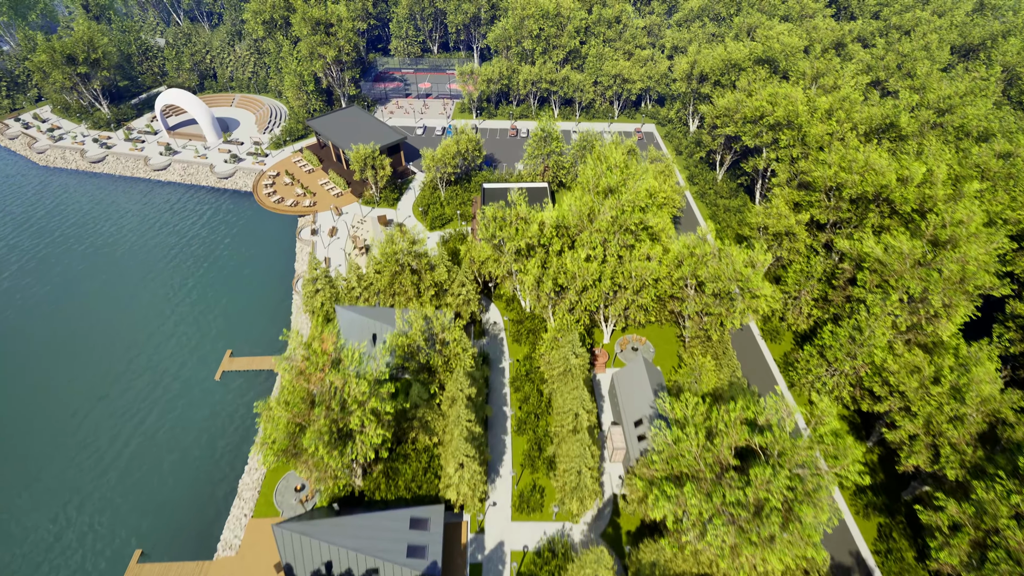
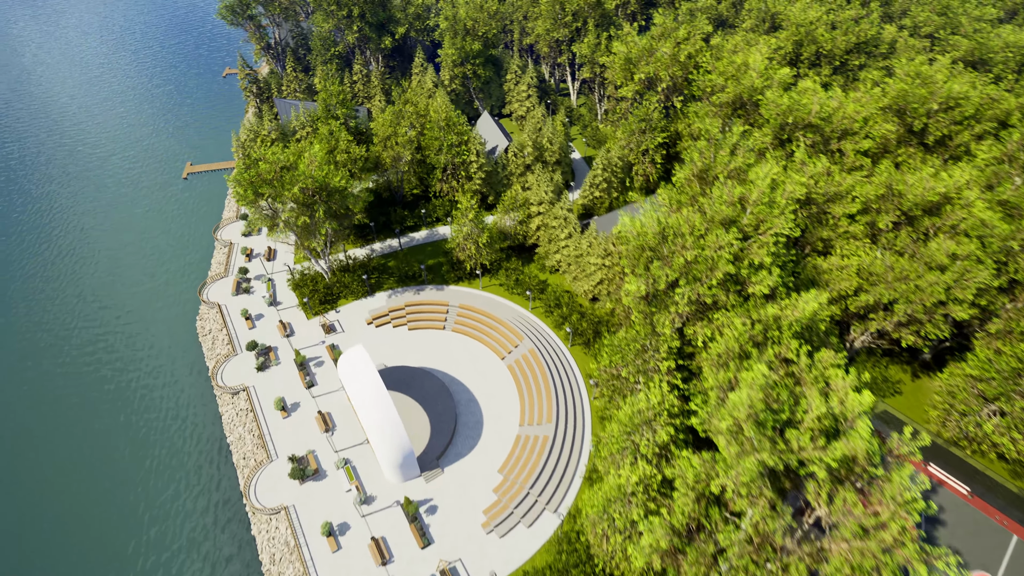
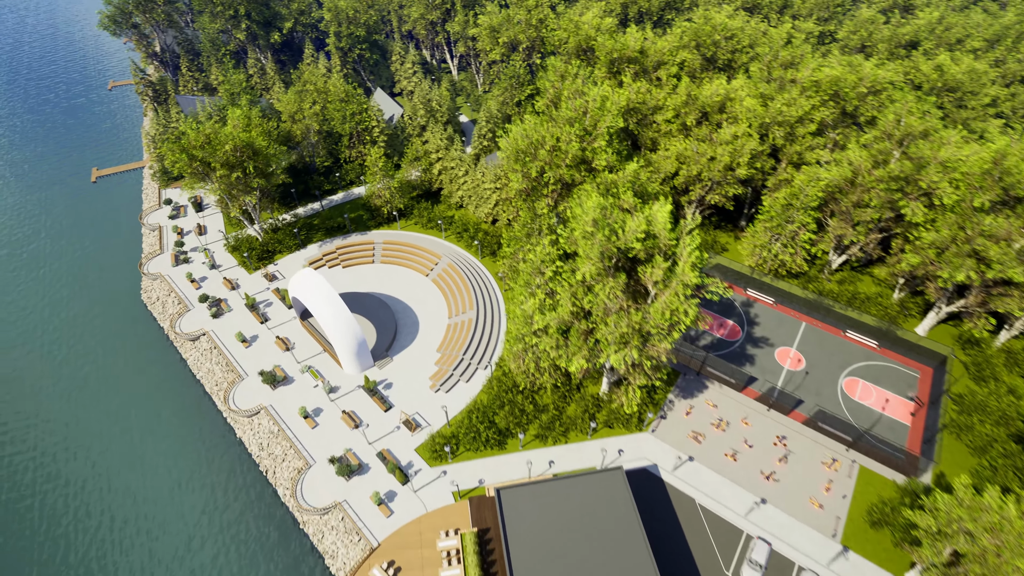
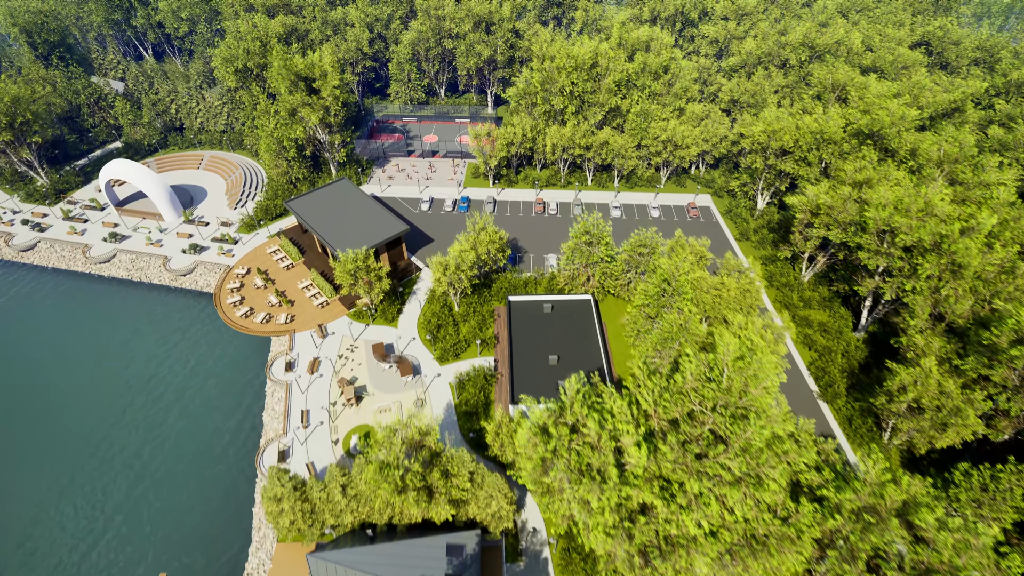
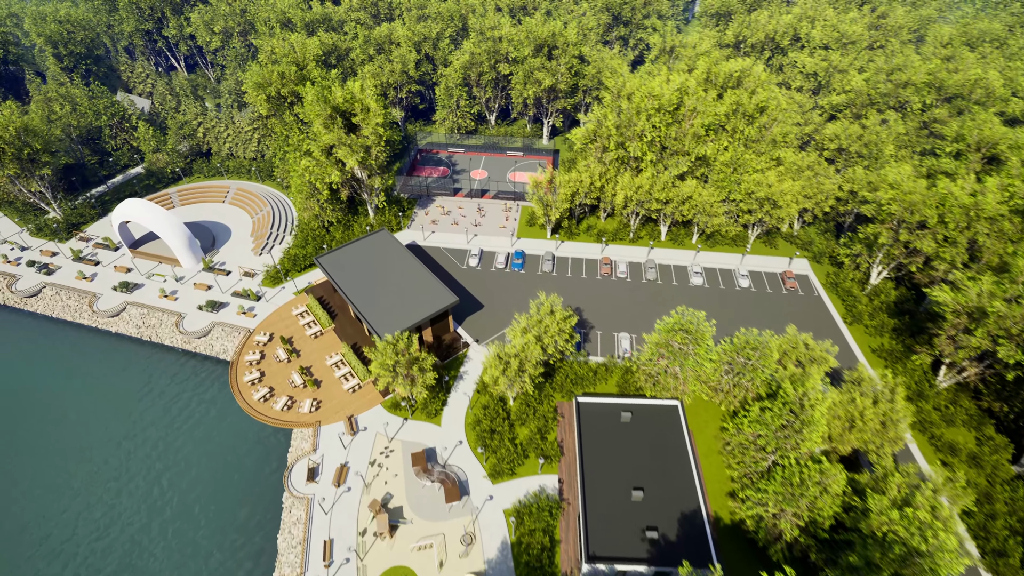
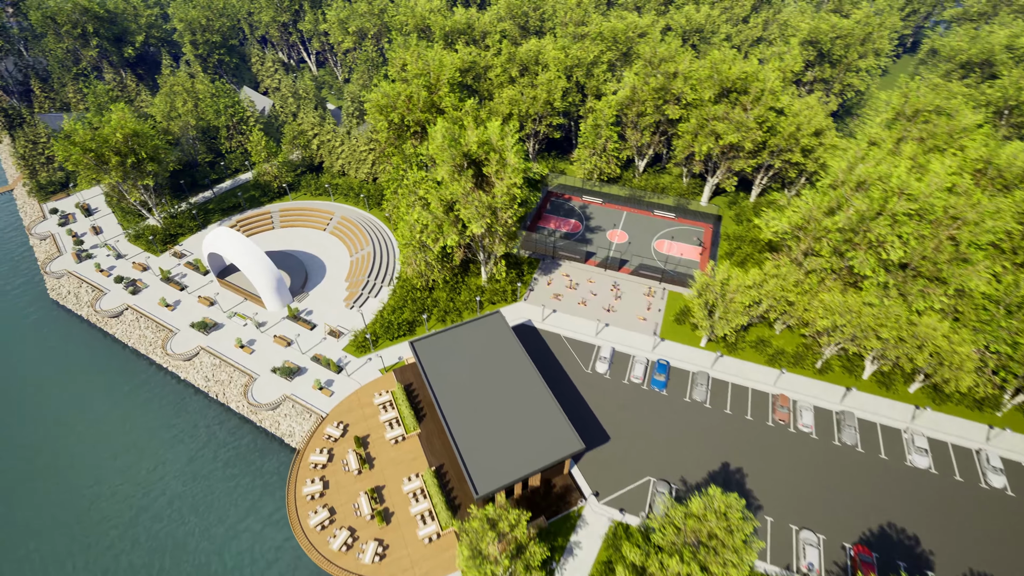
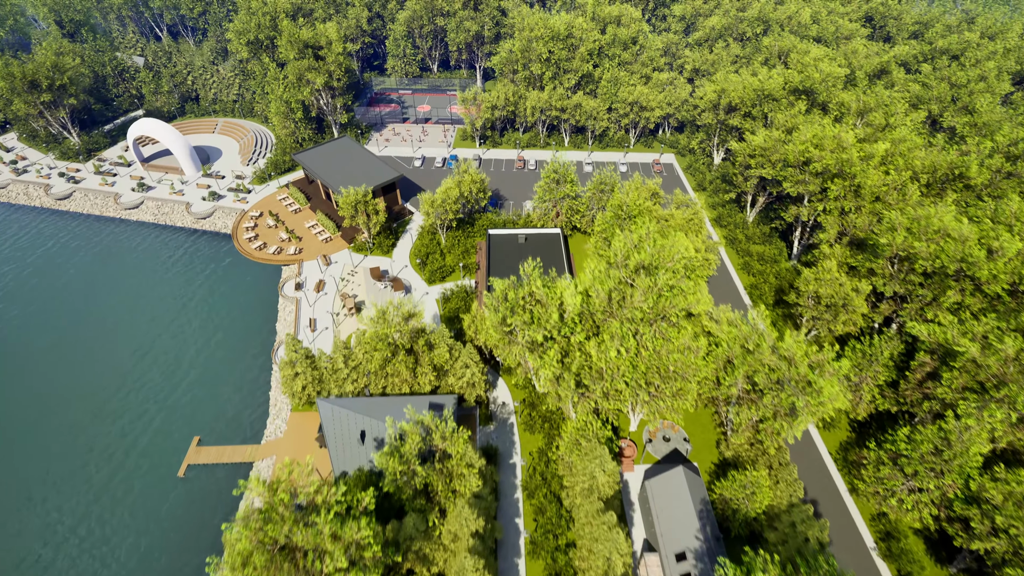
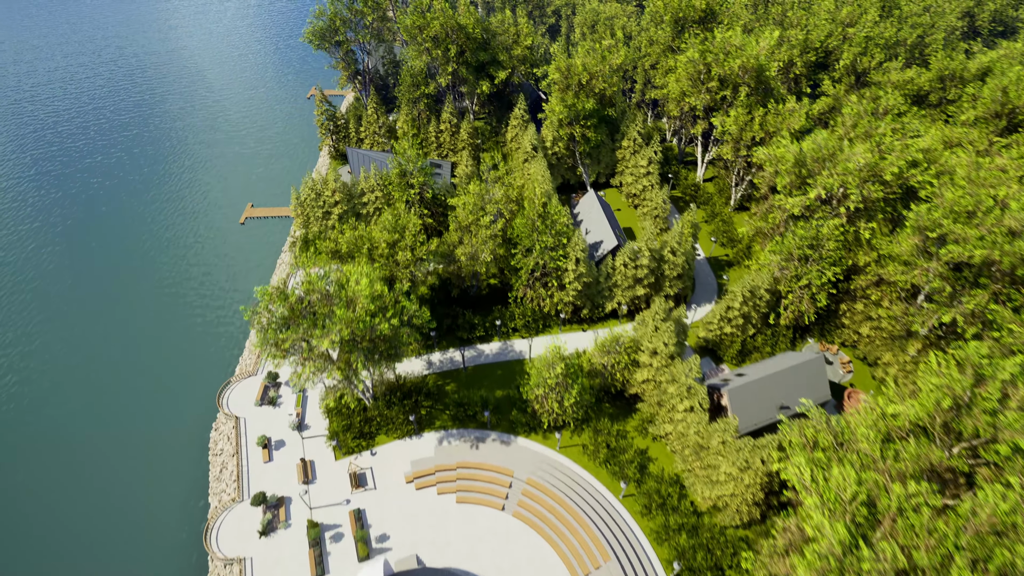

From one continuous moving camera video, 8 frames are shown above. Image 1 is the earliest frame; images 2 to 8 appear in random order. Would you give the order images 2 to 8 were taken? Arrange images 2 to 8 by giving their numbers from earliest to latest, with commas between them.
7, 4, 5, 6, 3, 2, 8
